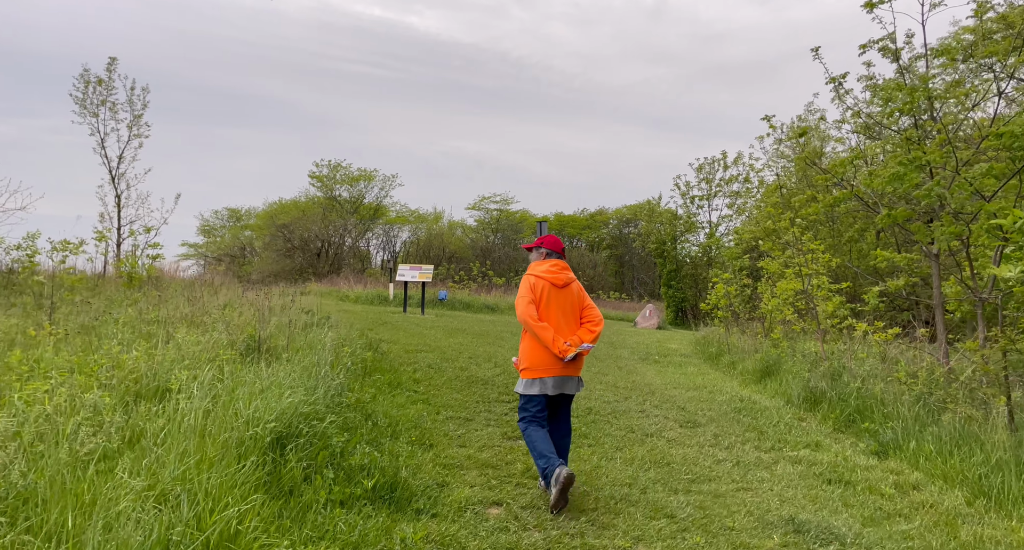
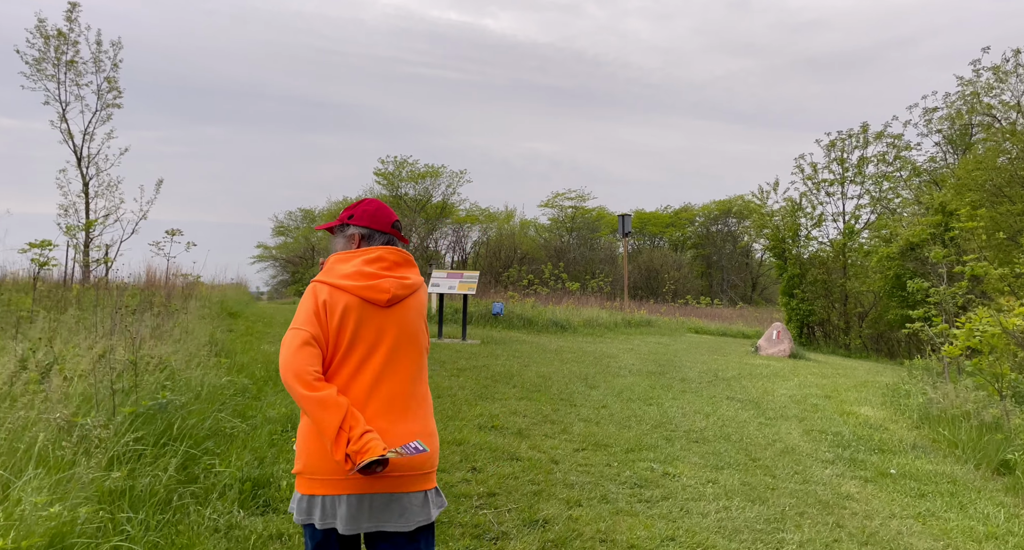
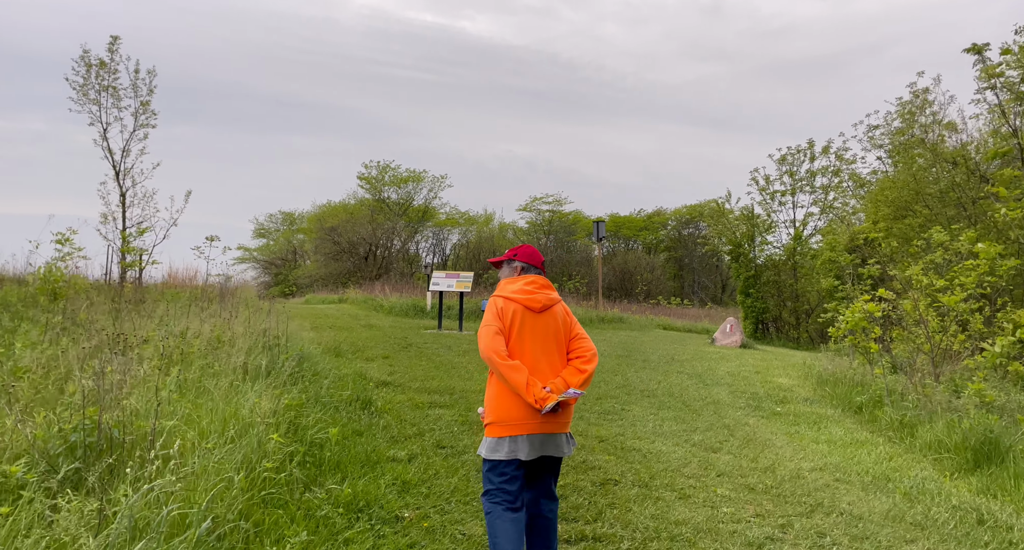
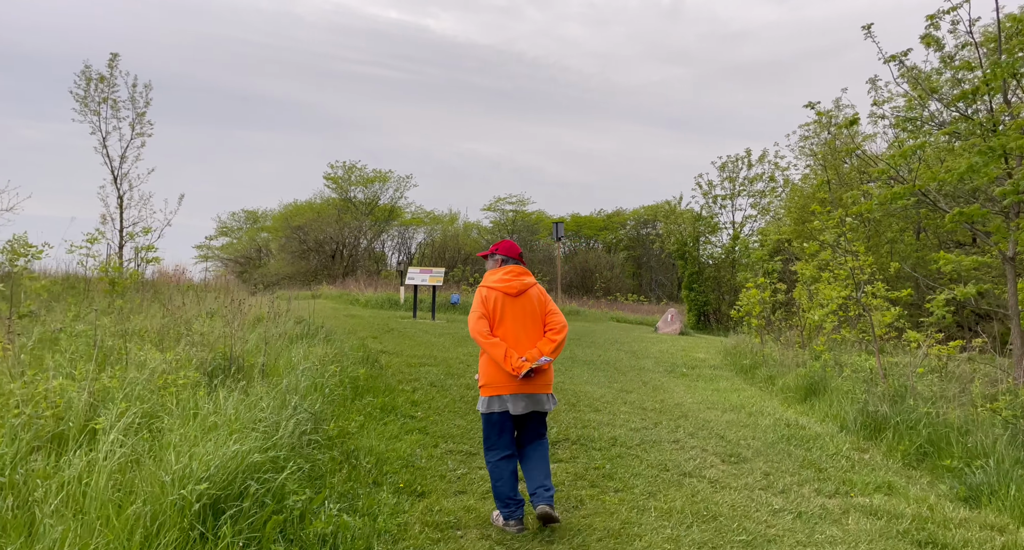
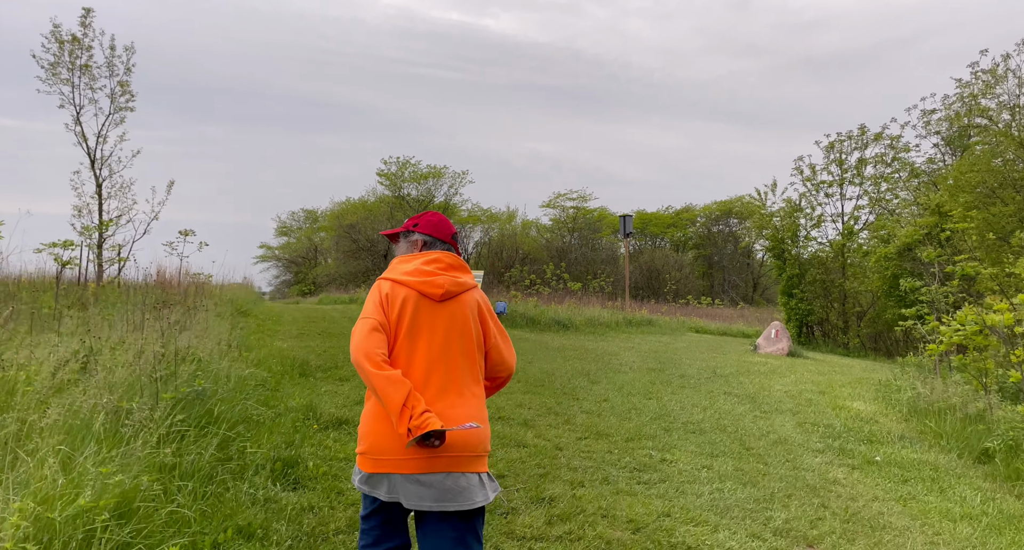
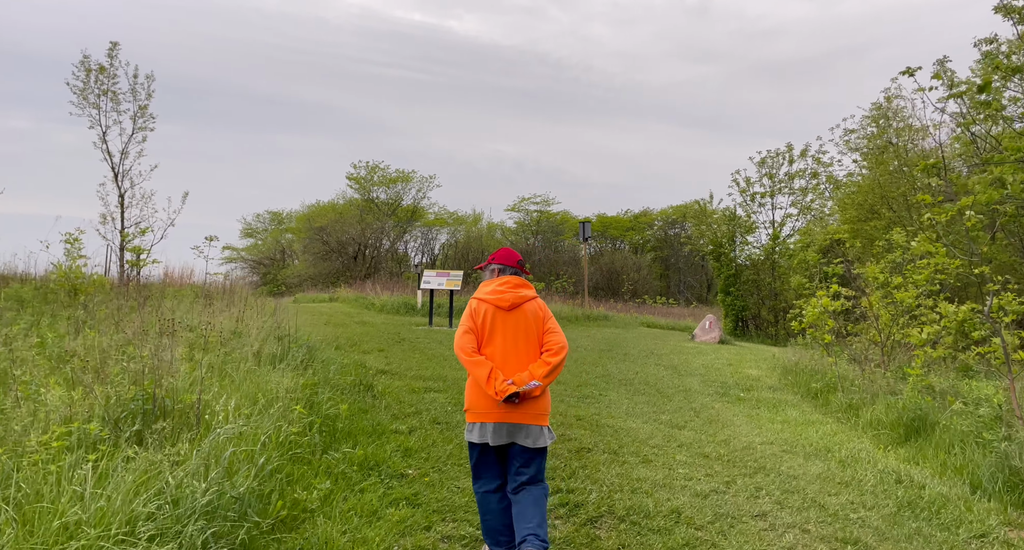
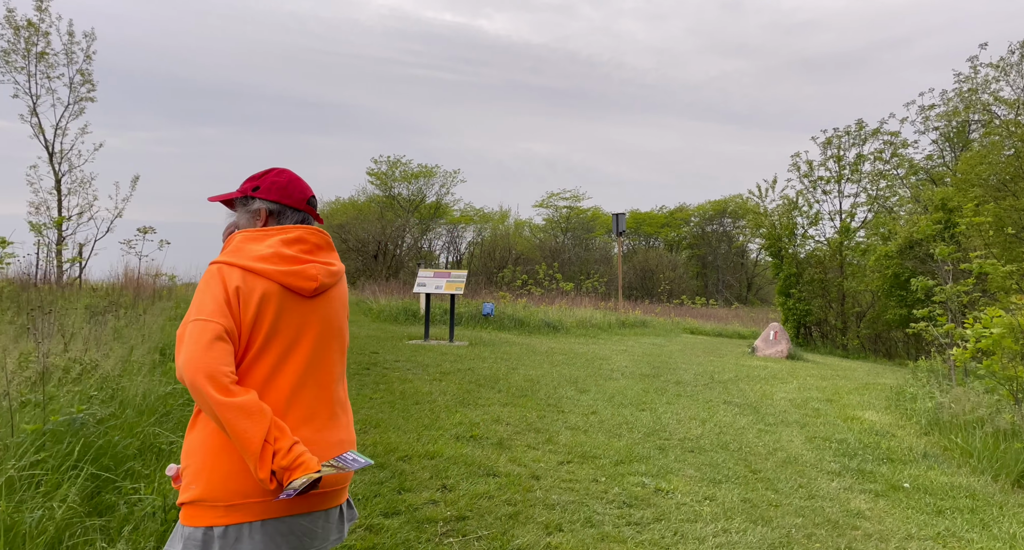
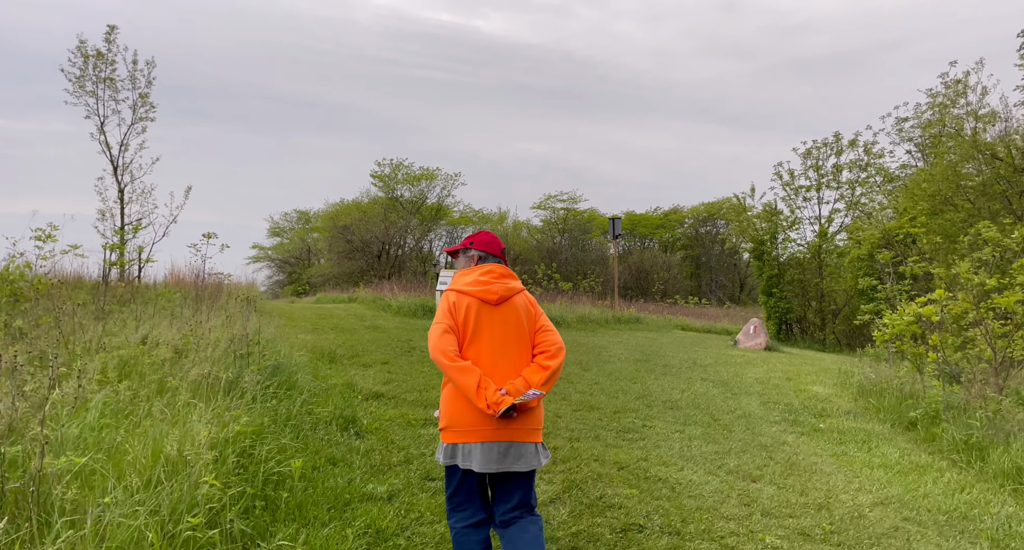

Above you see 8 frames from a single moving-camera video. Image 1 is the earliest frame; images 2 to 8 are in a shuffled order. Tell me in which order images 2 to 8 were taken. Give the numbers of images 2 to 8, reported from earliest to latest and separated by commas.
4, 6, 3, 8, 5, 2, 7
